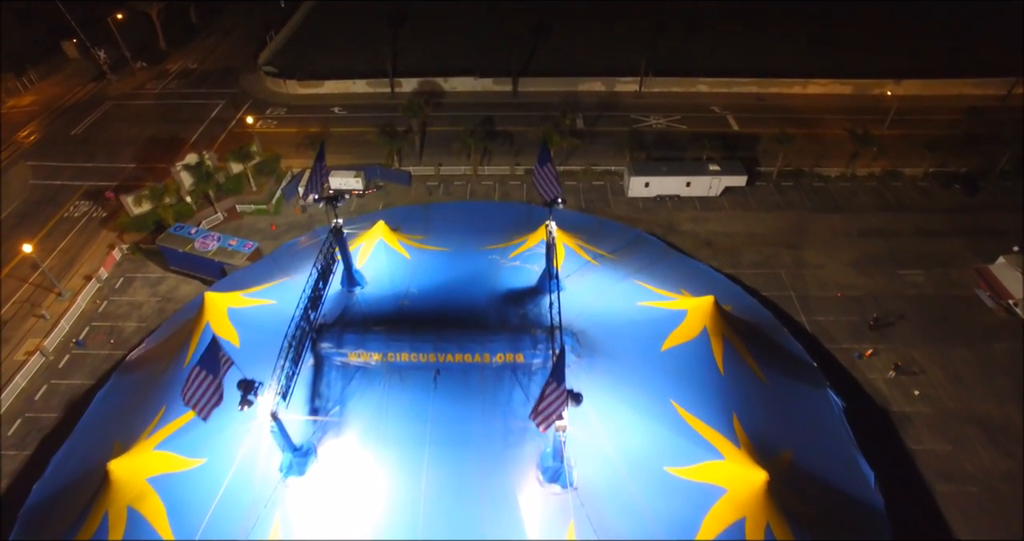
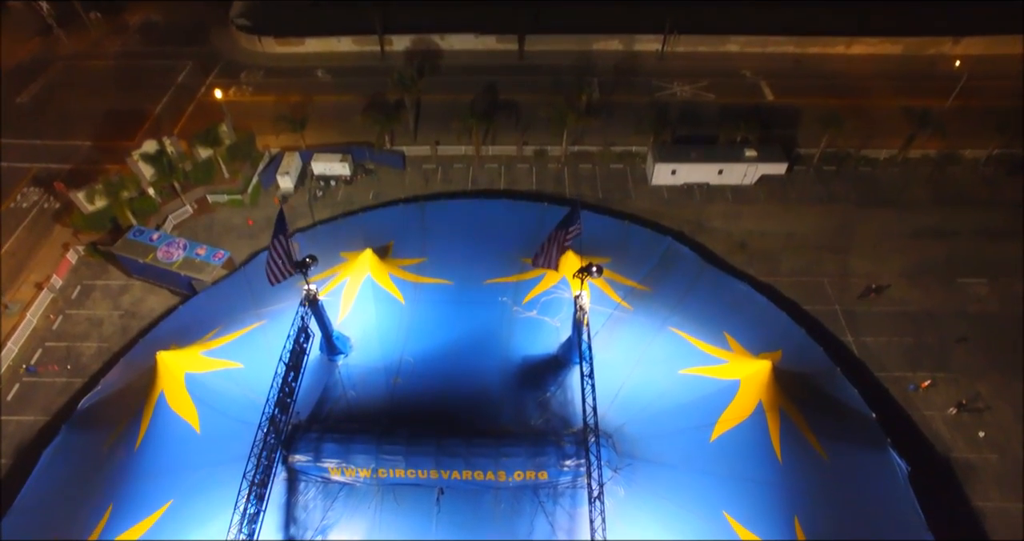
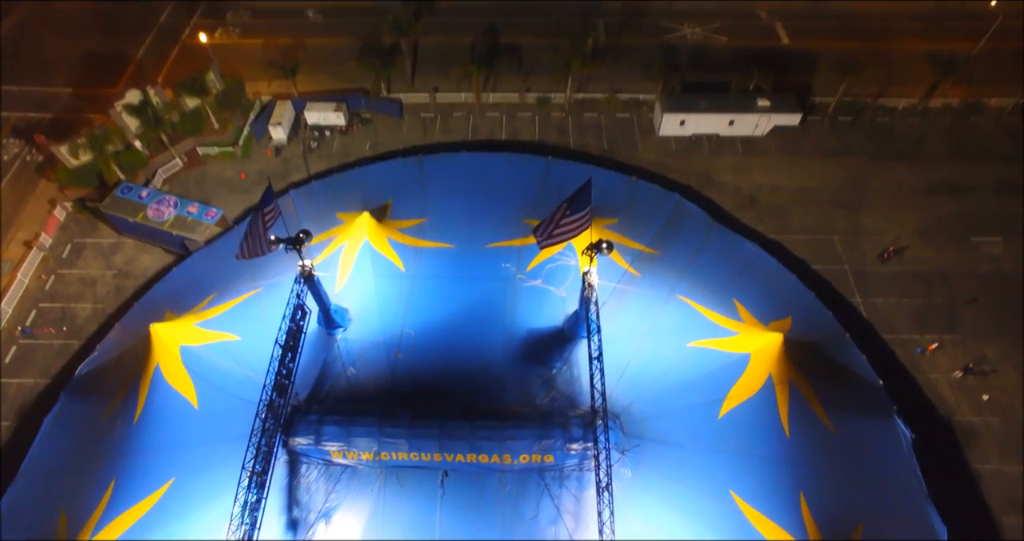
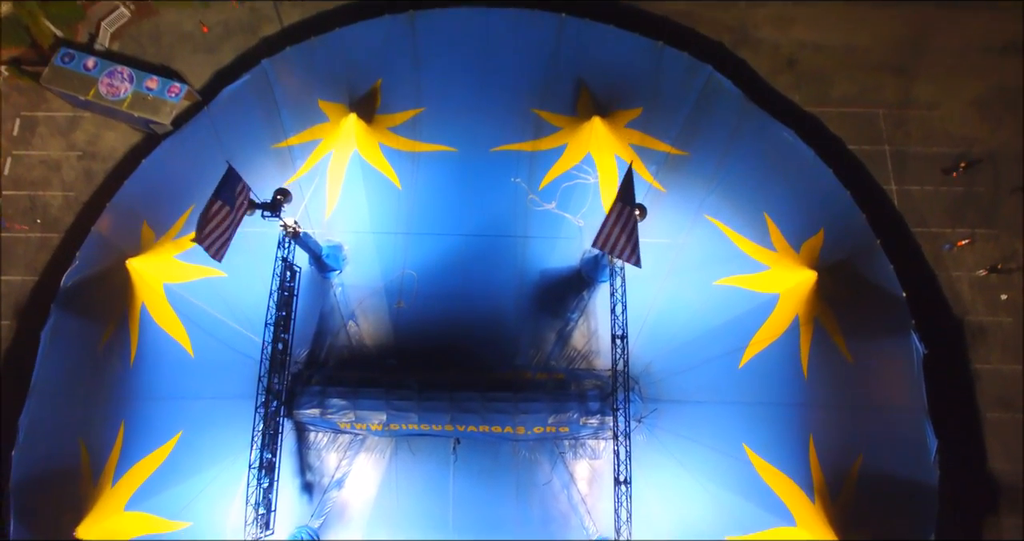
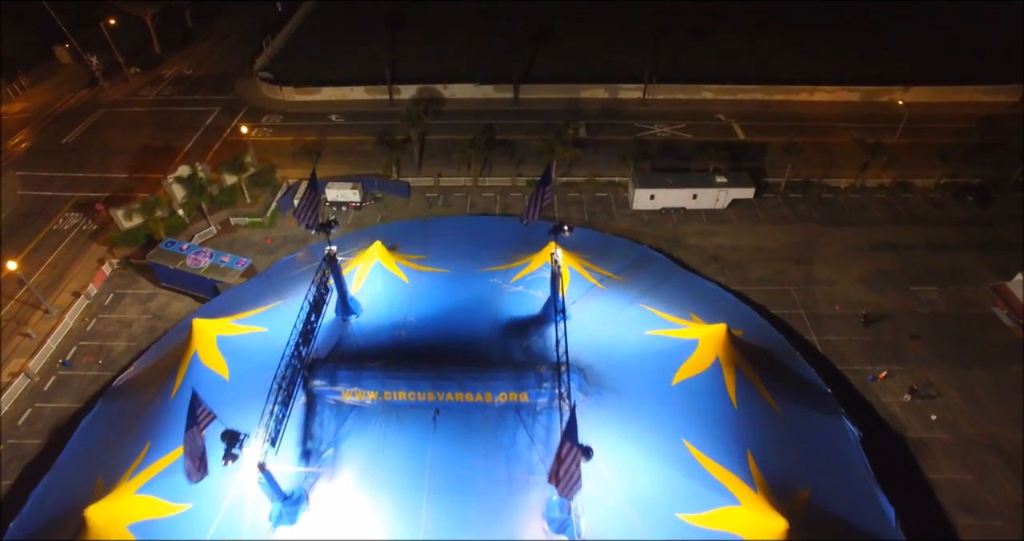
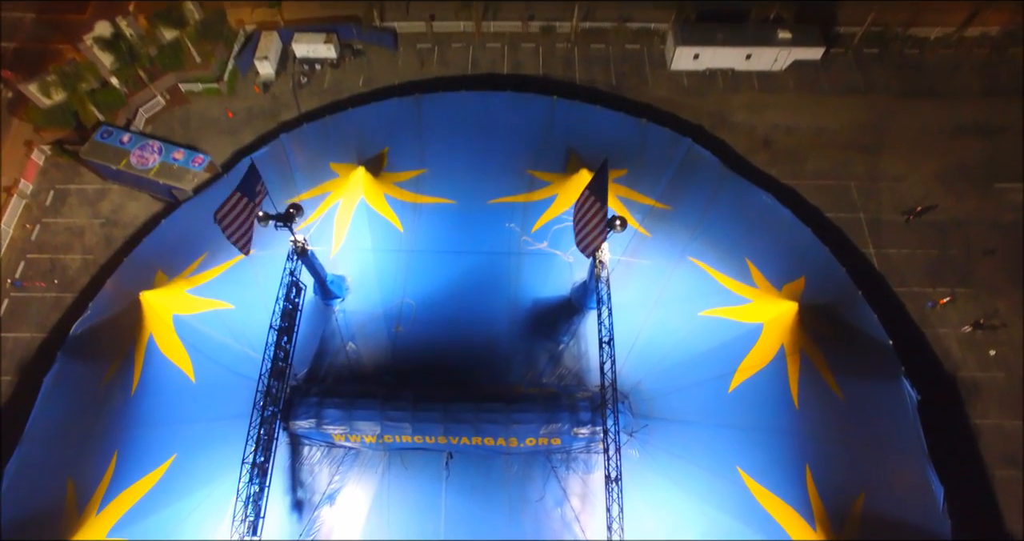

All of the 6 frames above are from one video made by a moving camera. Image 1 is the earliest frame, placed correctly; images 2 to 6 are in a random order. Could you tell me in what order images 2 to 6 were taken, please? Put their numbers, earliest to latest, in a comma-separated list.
5, 2, 3, 6, 4
